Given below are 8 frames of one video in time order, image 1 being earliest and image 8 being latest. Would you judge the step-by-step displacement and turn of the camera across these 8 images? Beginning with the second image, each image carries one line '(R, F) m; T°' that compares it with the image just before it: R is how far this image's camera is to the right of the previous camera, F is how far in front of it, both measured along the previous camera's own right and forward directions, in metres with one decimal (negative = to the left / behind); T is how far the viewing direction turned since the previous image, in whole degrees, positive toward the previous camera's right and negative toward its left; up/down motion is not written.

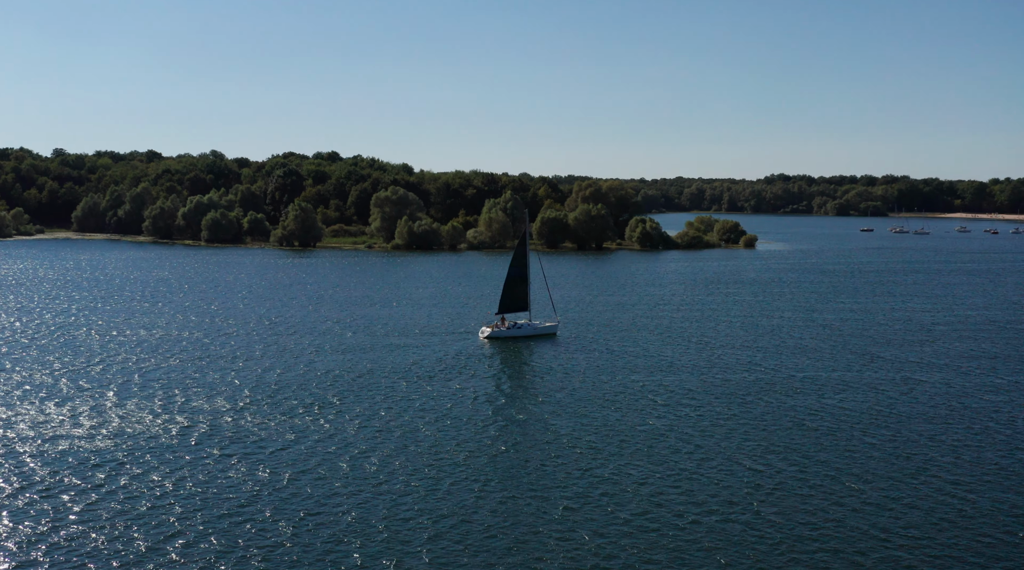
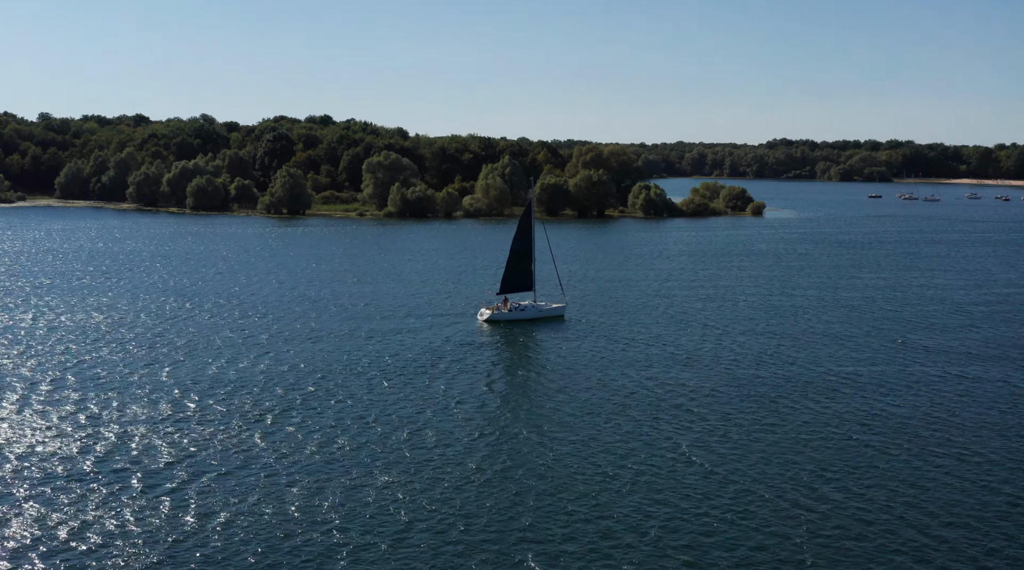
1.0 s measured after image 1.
(+1.0, +10.3) m; 0°
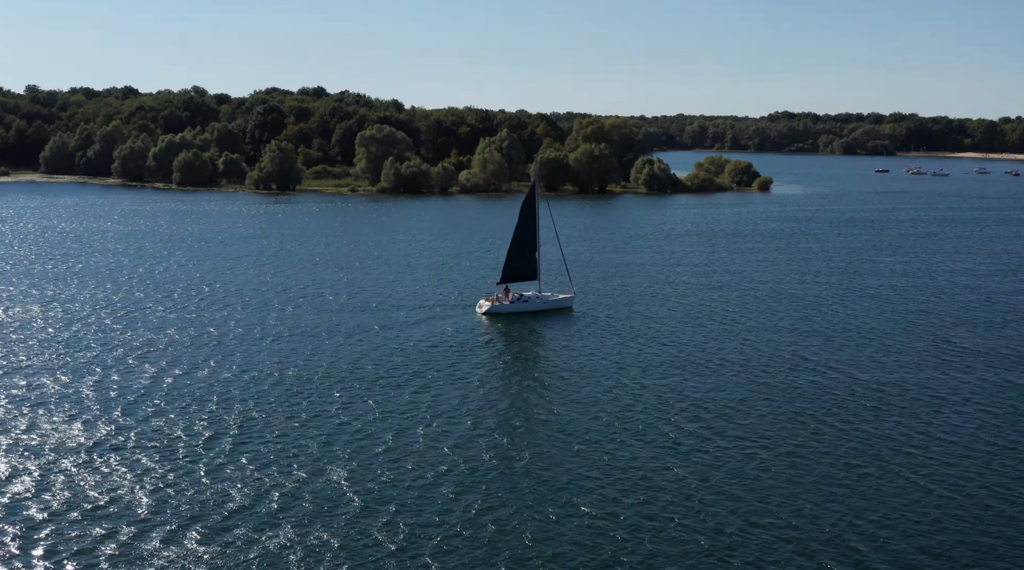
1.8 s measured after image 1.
(+0.4, +8.5) m; 0°
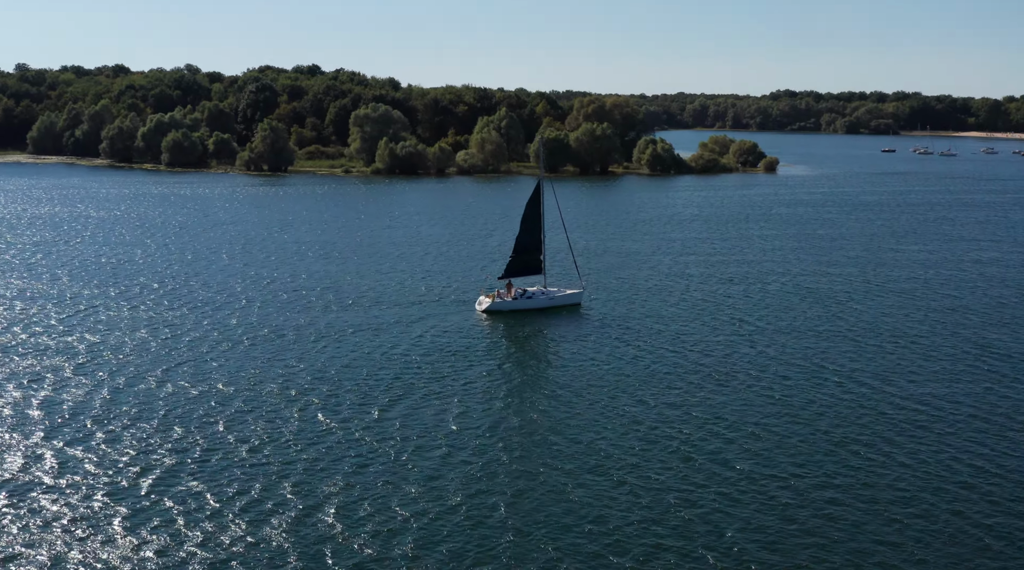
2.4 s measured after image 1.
(+0.4, +6.7) m; 0°
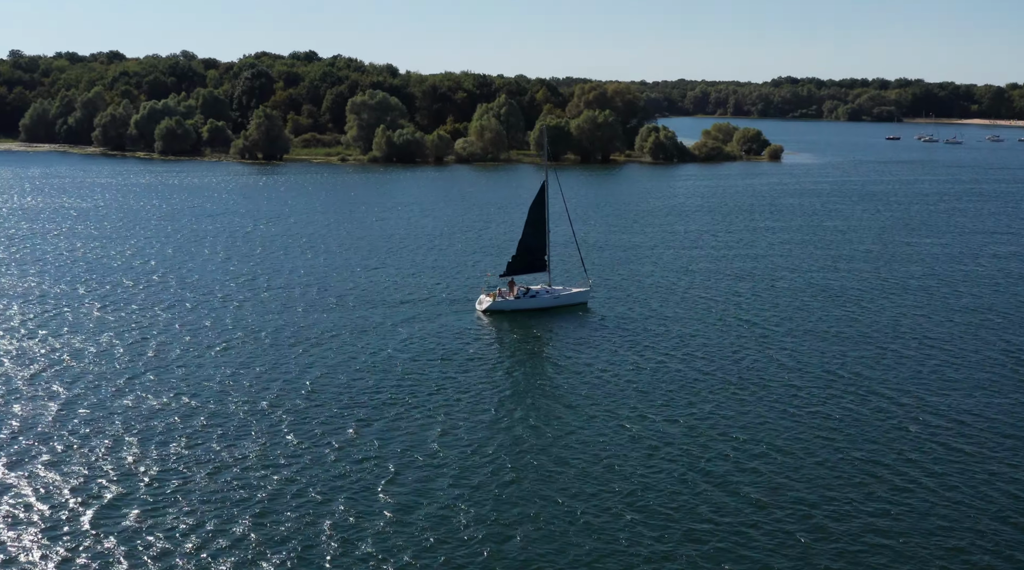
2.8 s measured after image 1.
(+0.2, +4.2) m; 0°
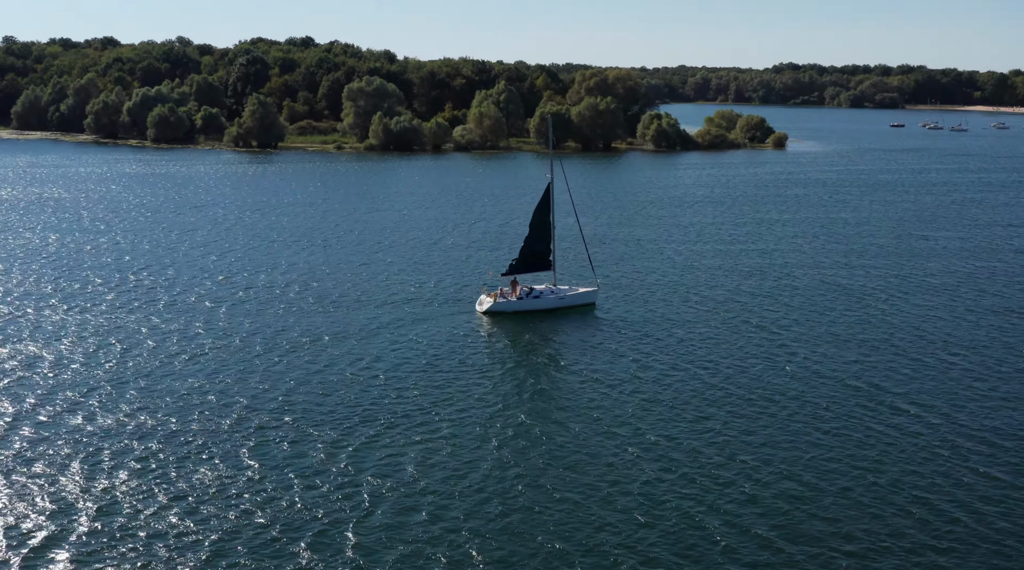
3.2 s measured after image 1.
(+0.1, +4.1) m; 0°
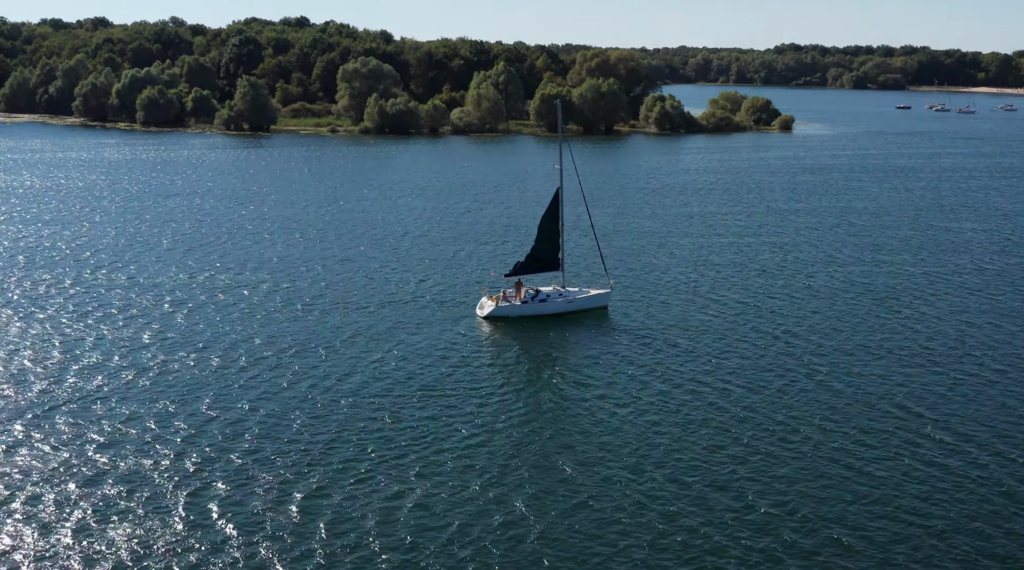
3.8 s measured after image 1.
(+0.2, +5.8) m; 0°
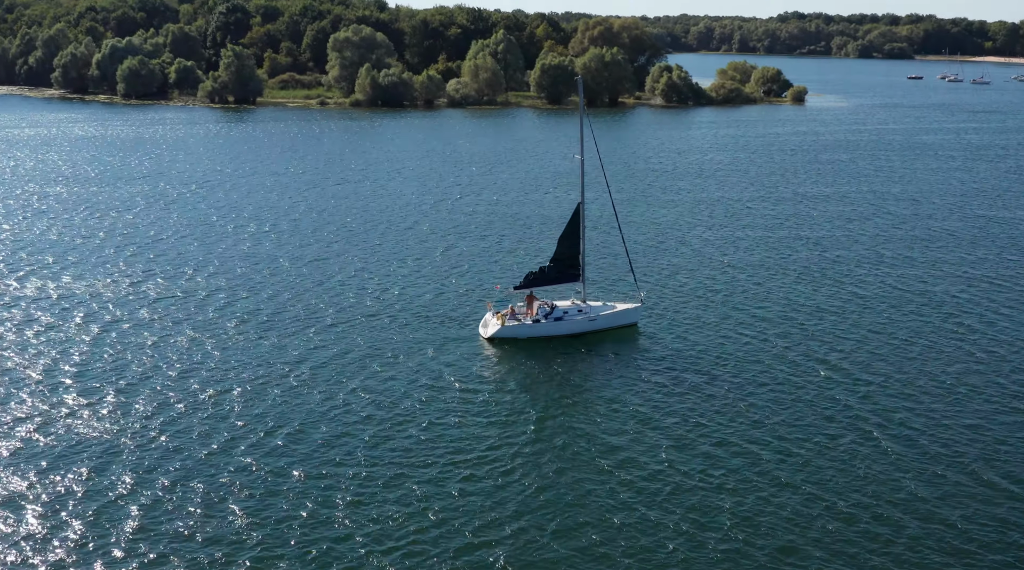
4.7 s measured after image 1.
(+0.3, +9.8) m; 0°
